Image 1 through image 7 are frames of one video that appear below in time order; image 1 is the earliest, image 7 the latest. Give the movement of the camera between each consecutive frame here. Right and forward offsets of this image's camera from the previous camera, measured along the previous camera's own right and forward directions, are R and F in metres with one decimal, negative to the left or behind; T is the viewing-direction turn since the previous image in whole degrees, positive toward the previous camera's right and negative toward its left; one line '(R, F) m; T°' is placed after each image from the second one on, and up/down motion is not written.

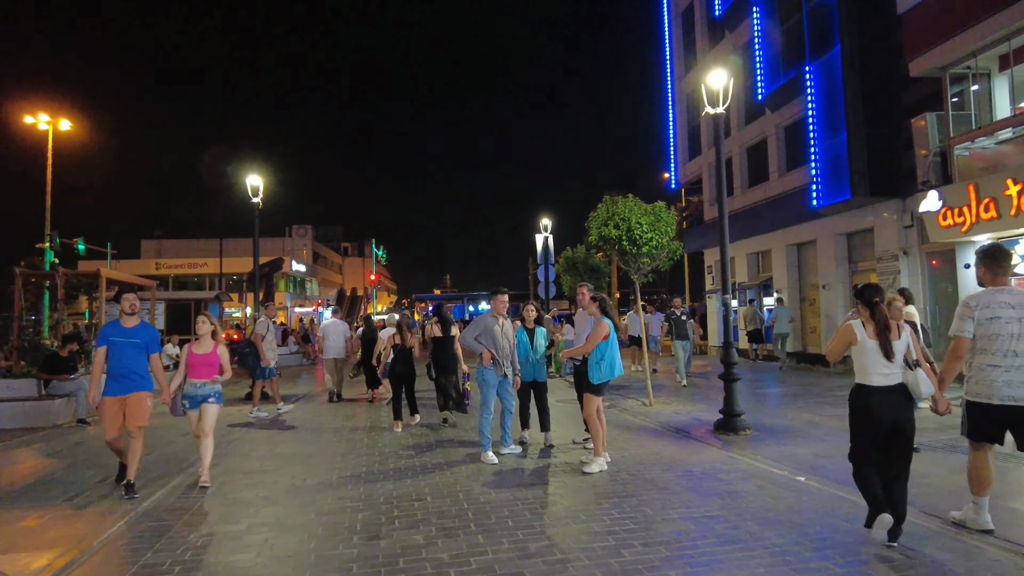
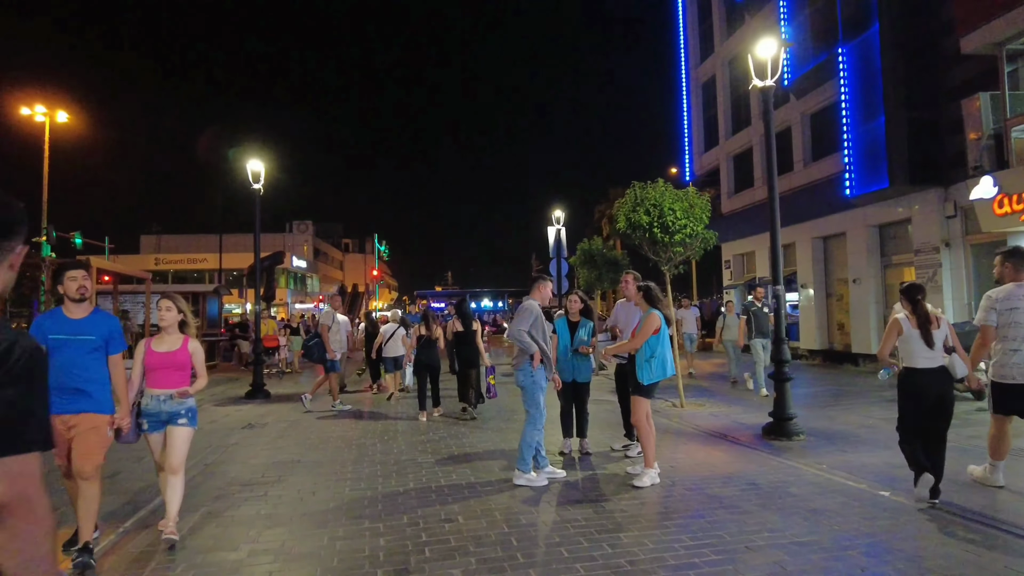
(-0.4, +0.9) m; 0°
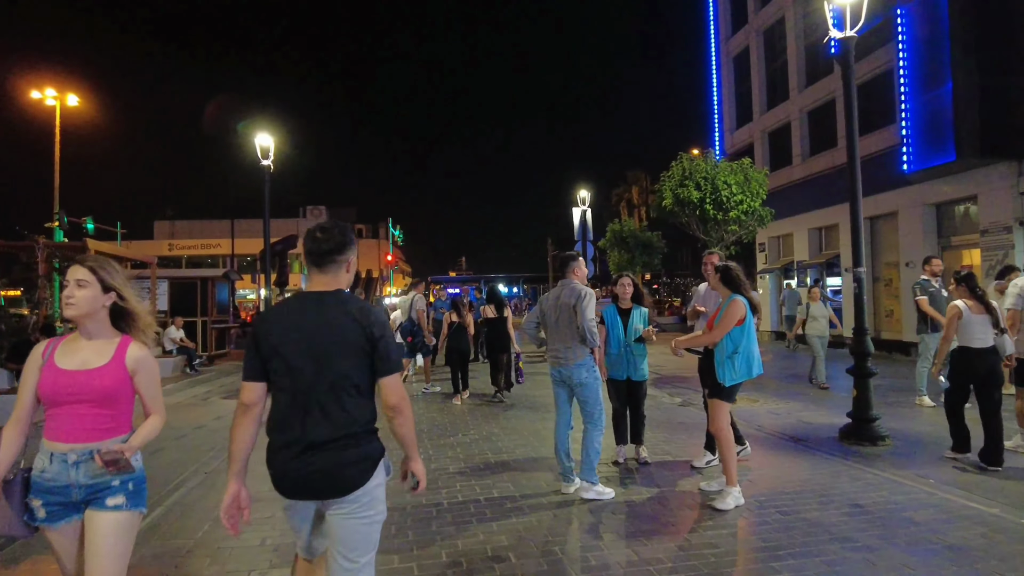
(-0.3, +1.0) m; -1°
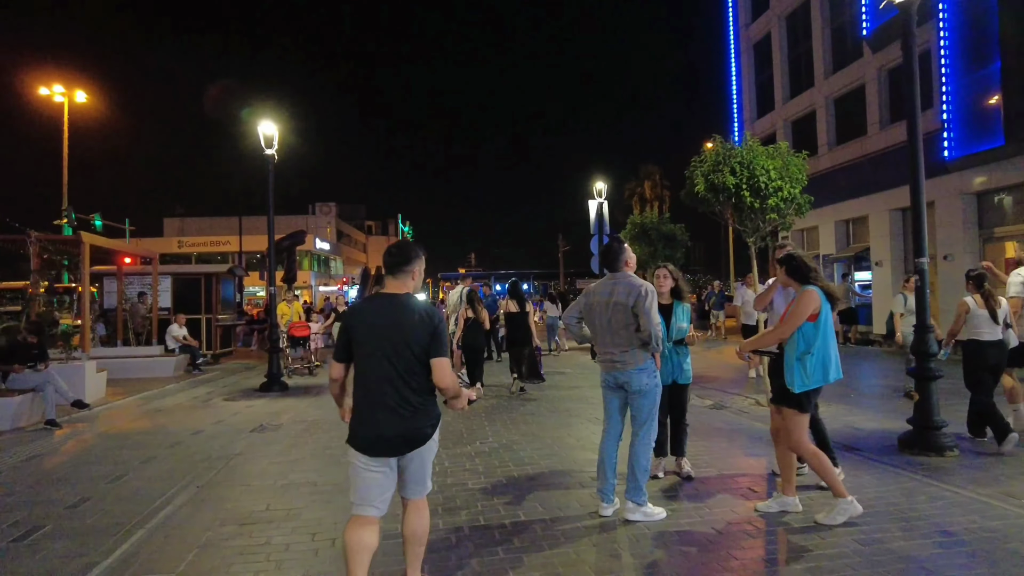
(-0.1, +0.7) m; -1°
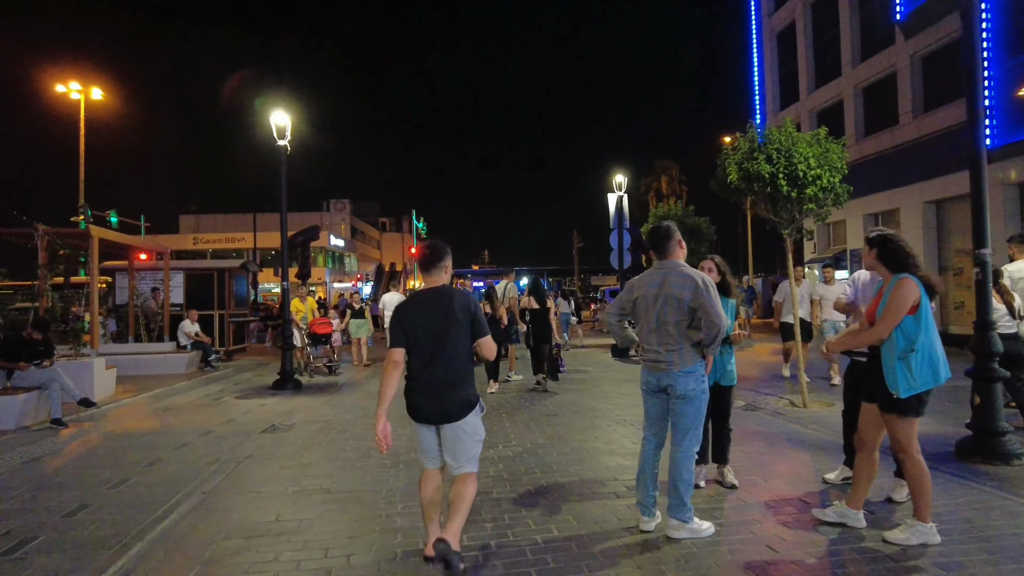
(-0.1, +0.4) m; -1°
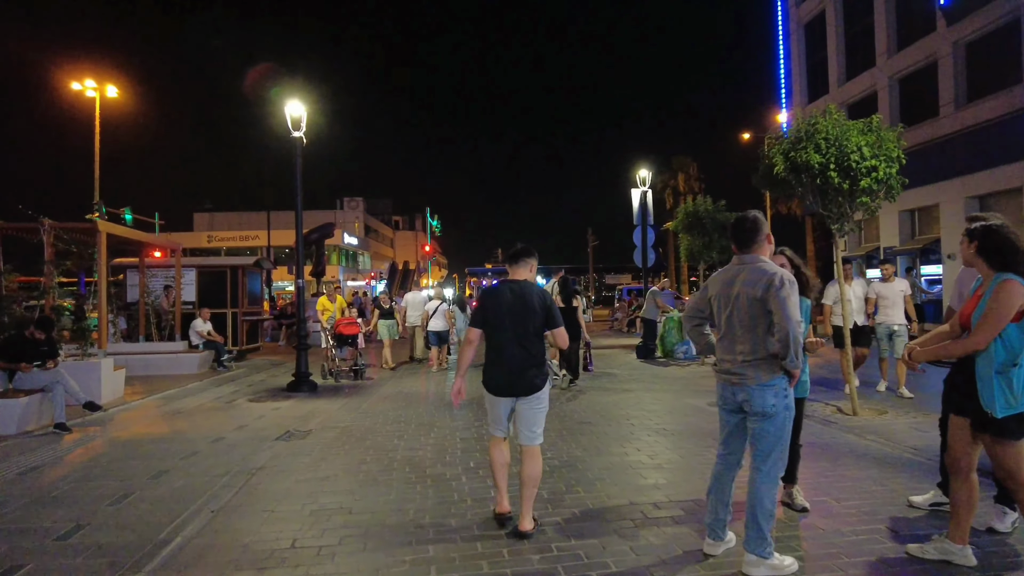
(-0.2, +0.6) m; -1°
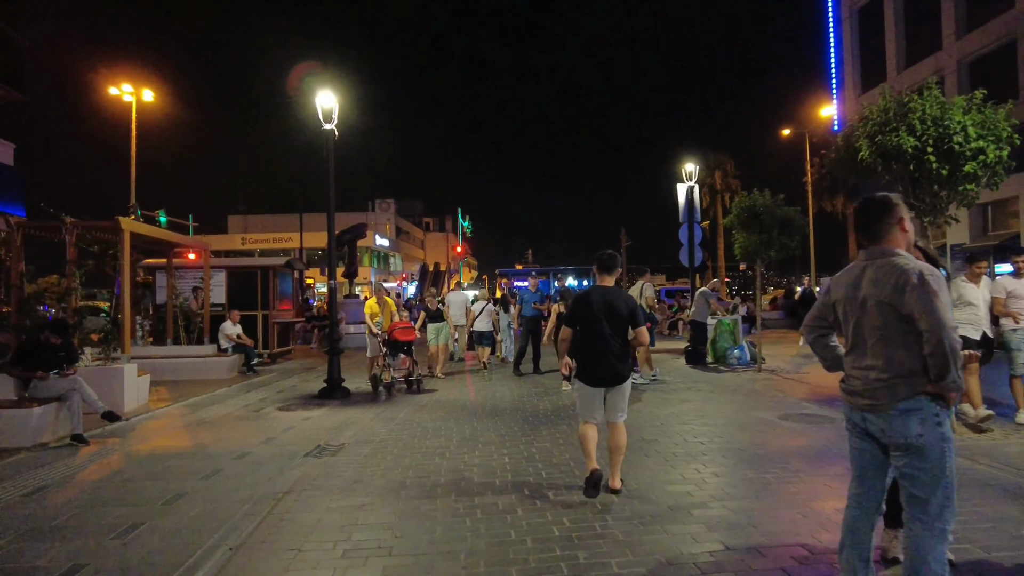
(-0.2, +0.8) m; -3°
